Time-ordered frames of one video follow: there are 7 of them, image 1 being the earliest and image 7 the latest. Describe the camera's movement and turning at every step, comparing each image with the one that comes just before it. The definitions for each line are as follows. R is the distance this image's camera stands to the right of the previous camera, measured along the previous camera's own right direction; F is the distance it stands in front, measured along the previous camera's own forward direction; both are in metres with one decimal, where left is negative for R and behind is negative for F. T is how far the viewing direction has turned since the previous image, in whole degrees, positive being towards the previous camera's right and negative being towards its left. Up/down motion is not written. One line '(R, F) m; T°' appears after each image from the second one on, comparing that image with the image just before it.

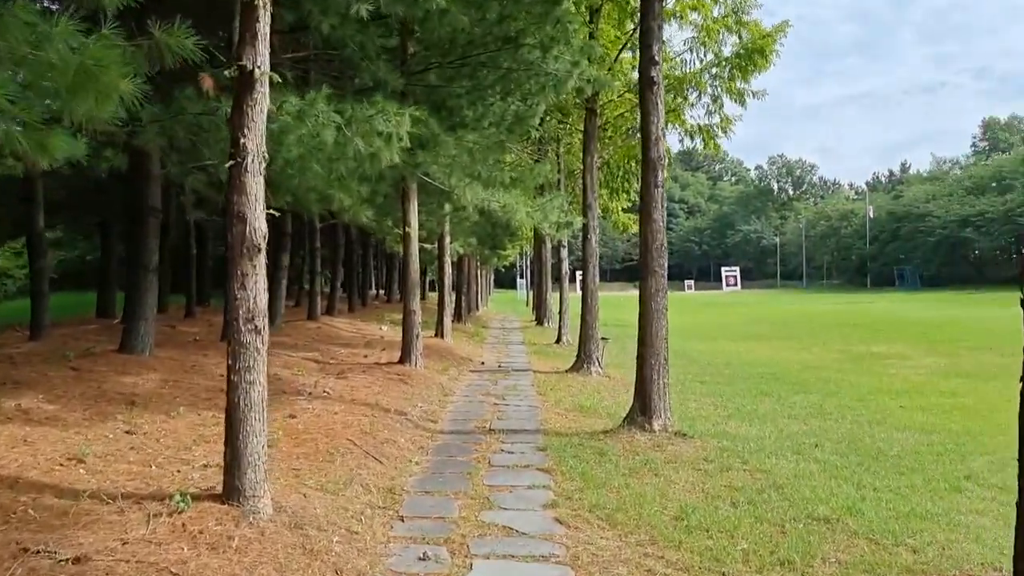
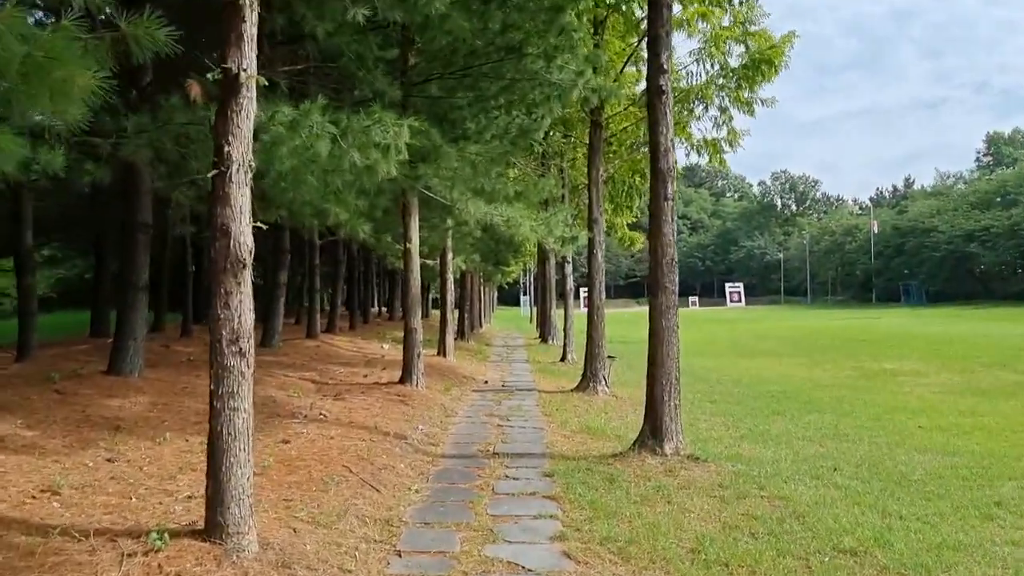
(0.0, +0.3) m; 0°
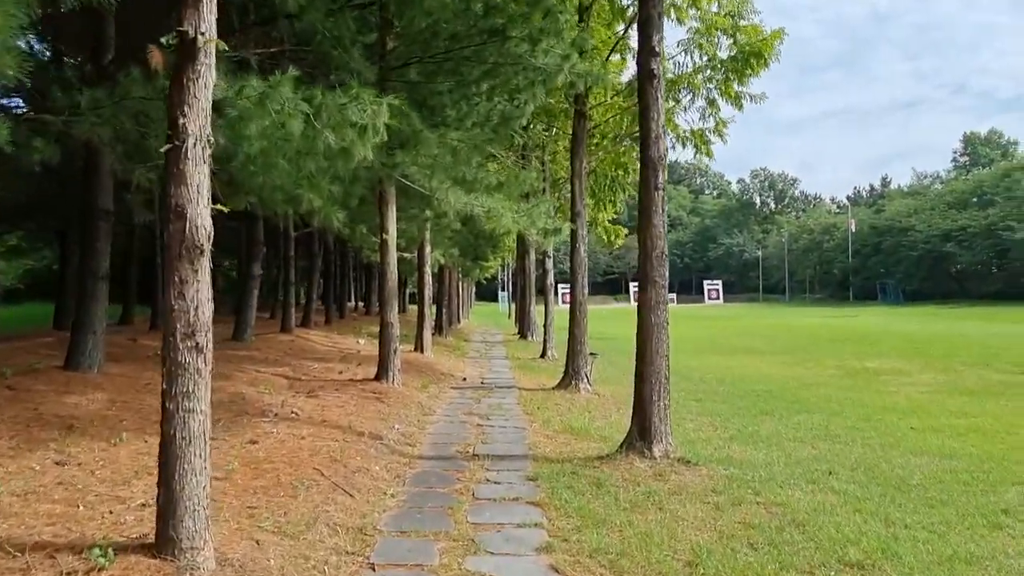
(0.0, +0.4) m; +1°
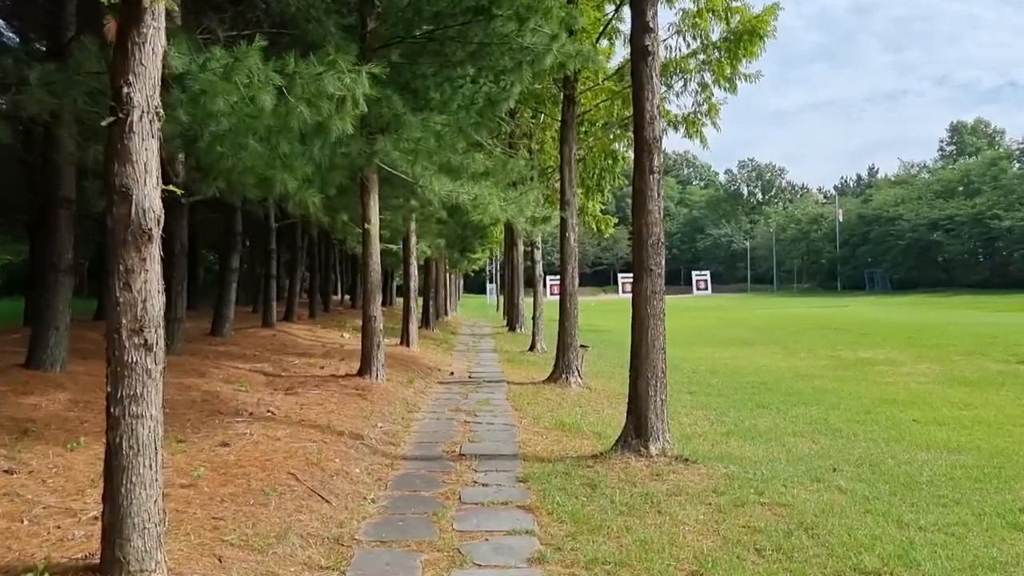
(0.0, +0.4) m; +1°
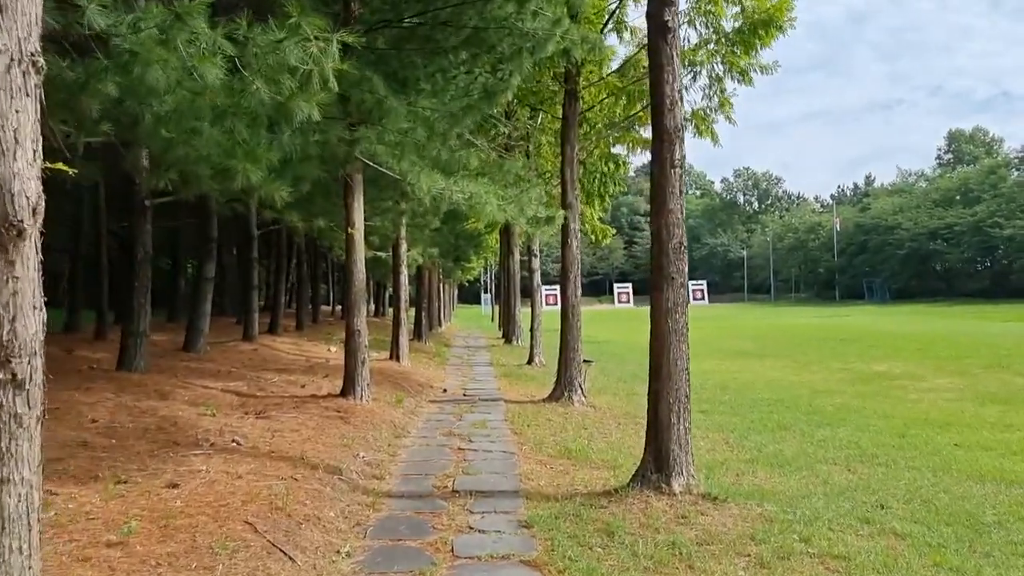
(0.0, +0.9) m; 0°
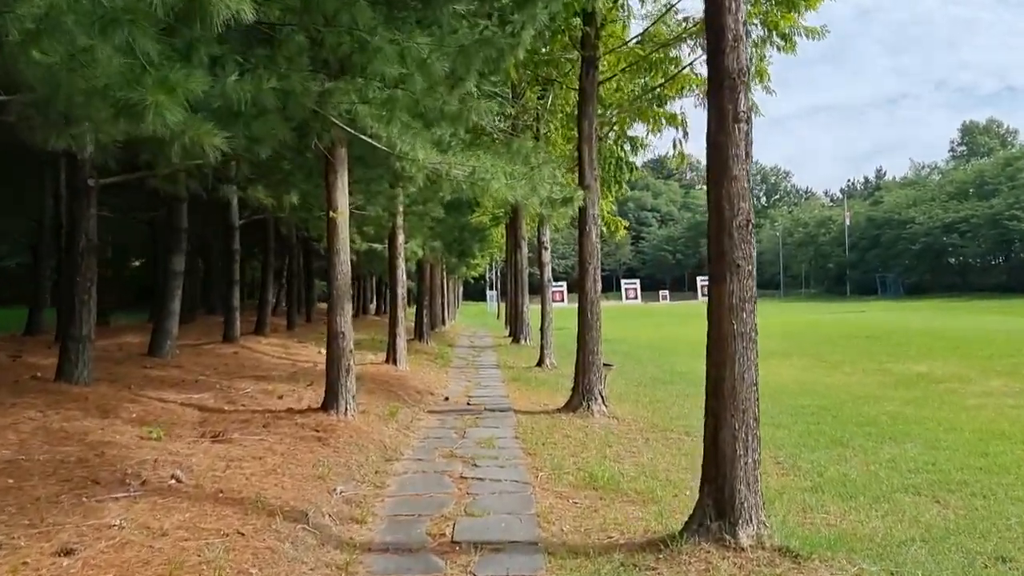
(-0.1, +1.4) m; 0°
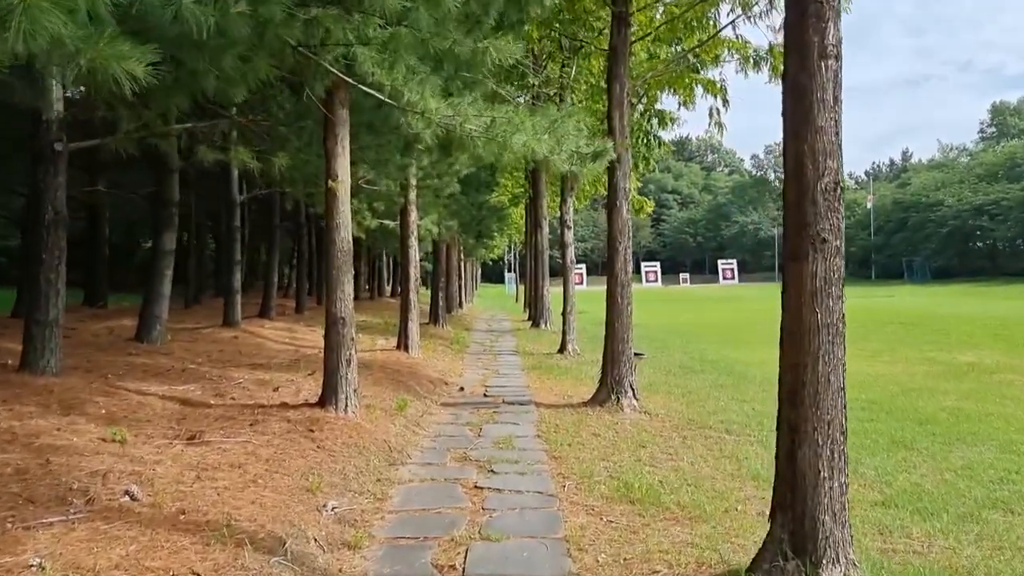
(0.0, +0.9) m; -1°
